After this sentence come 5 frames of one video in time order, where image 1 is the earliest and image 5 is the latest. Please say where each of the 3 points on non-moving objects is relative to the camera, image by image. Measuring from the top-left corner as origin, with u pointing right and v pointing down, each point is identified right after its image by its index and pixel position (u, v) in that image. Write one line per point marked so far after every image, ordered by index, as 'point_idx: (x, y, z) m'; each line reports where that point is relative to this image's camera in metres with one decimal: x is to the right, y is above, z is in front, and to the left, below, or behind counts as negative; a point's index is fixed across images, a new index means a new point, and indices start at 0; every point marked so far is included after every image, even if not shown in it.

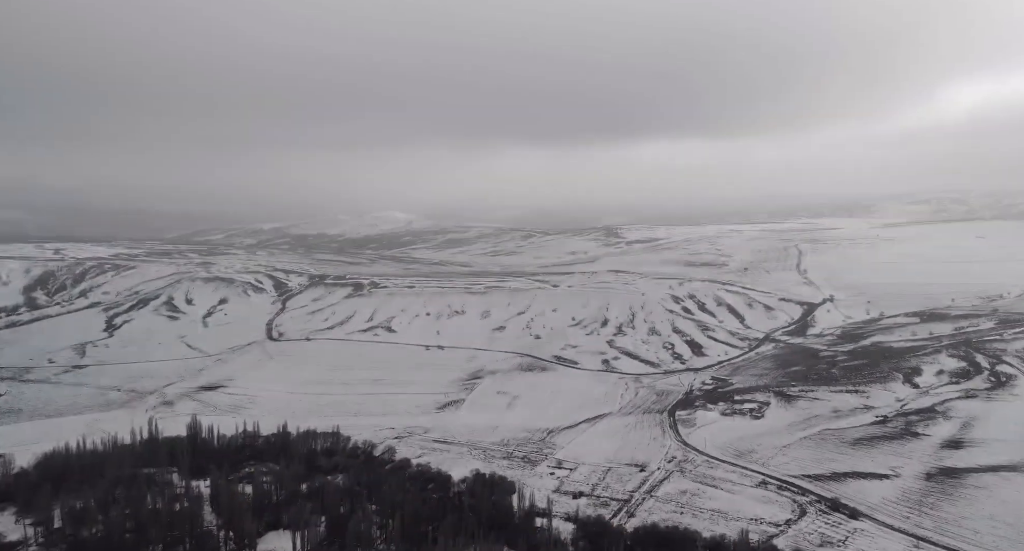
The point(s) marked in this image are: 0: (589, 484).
0: (+1.8, -4.7, +19.1) m
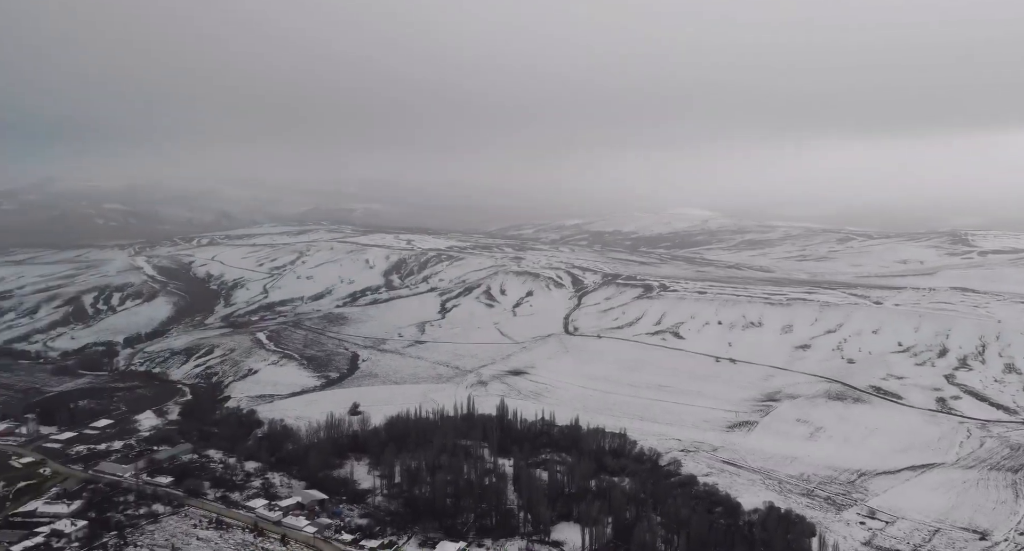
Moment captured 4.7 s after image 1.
0: (+7.4, -5.0, +15.4) m
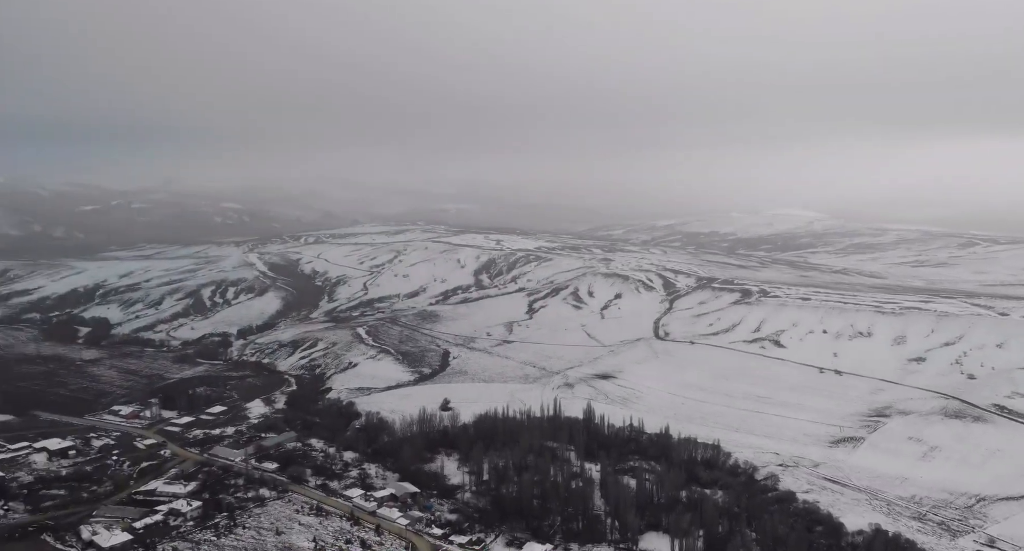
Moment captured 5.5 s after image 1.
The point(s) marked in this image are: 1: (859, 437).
0: (+8.9, -5.2, +13.9) m
1: (+8.1, -3.8, +19.3) m
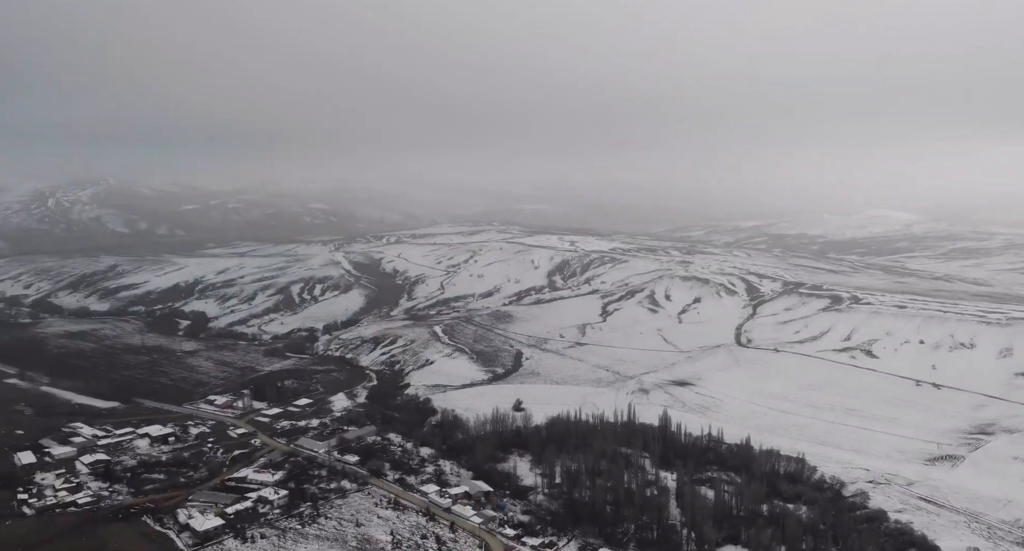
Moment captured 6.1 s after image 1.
0: (+10.0, -5.3, +12.7) m
1: (+9.7, -3.9, +18.1) m
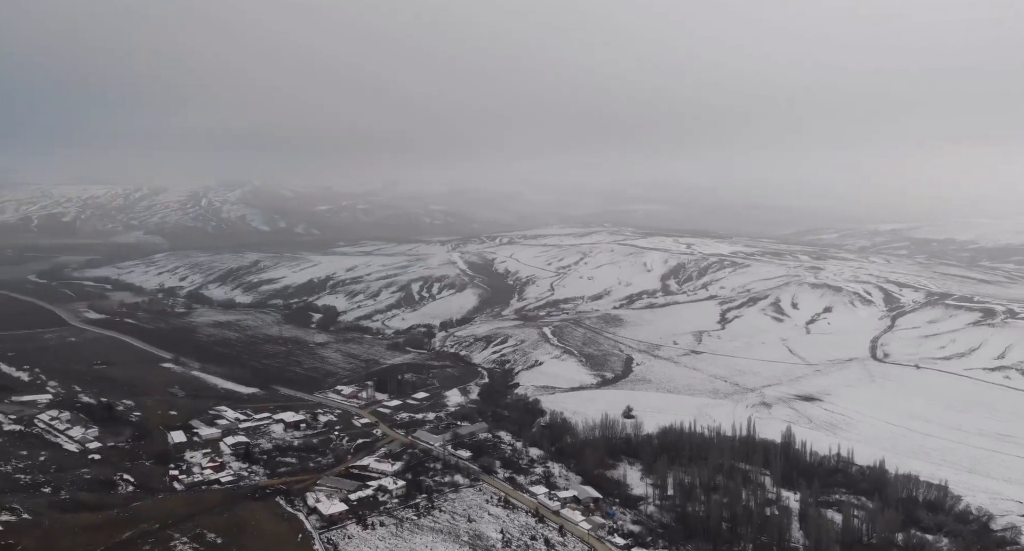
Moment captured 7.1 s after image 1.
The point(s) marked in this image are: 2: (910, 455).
0: (+11.5, -5.6, +10.7) m
1: (+11.9, -4.2, +16.1) m
2: (+8.6, -3.9, +18.0) m
